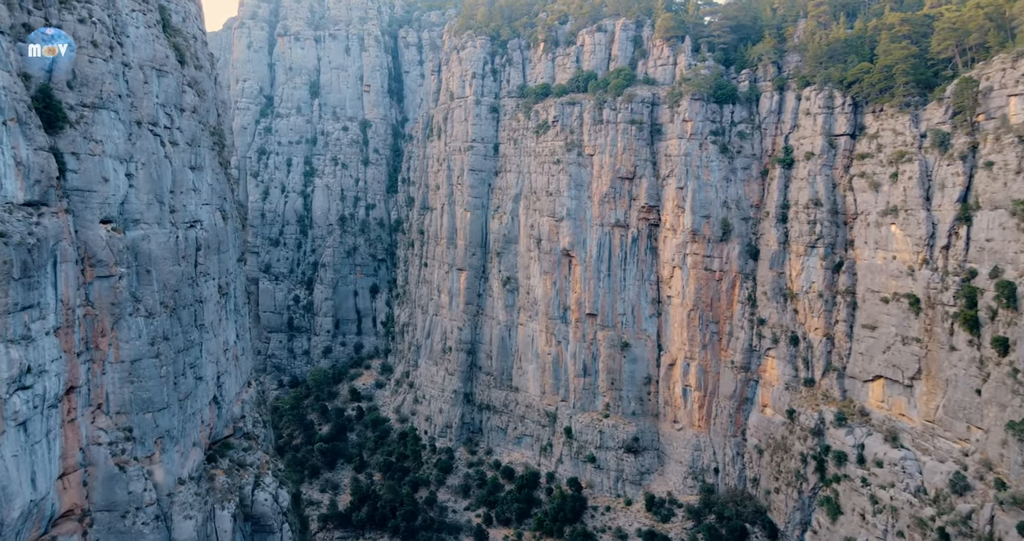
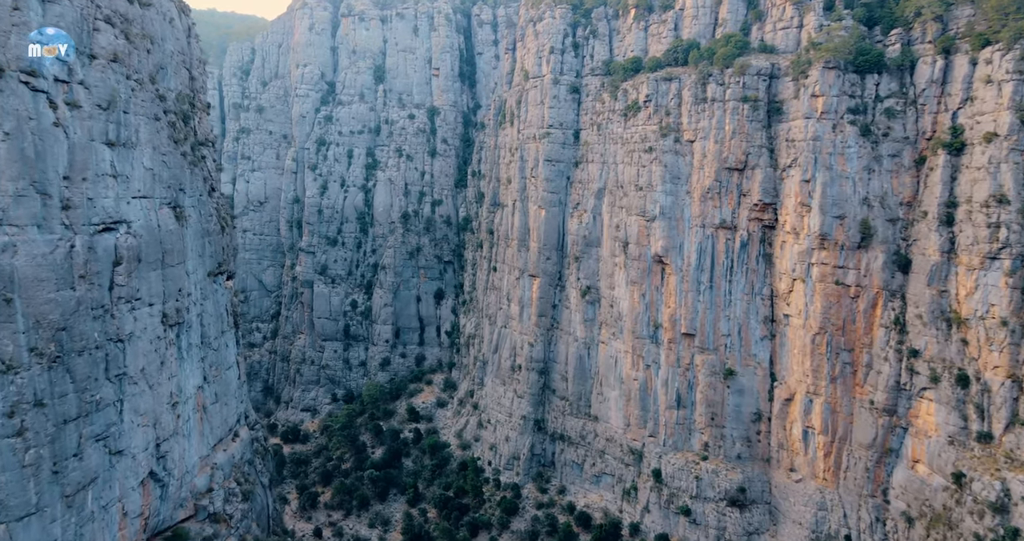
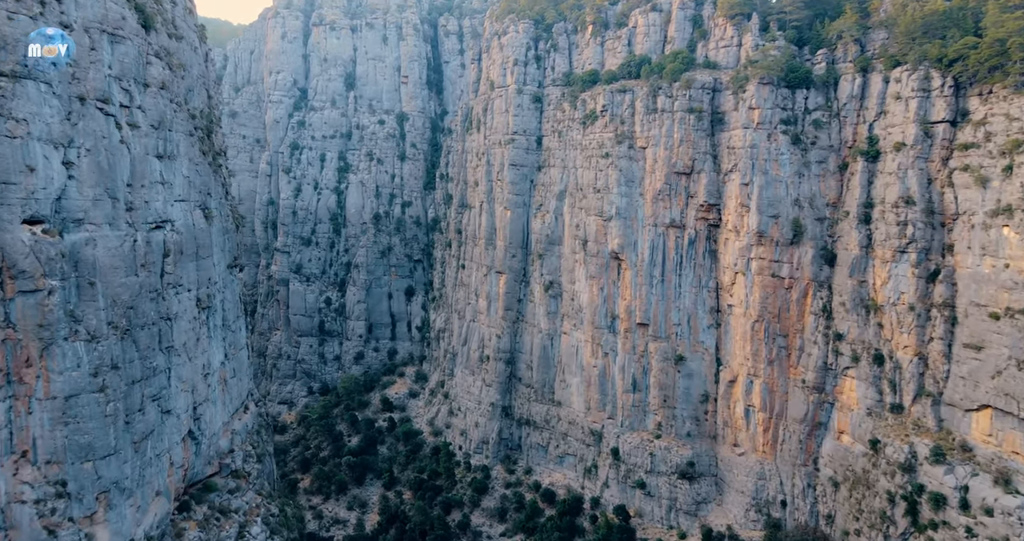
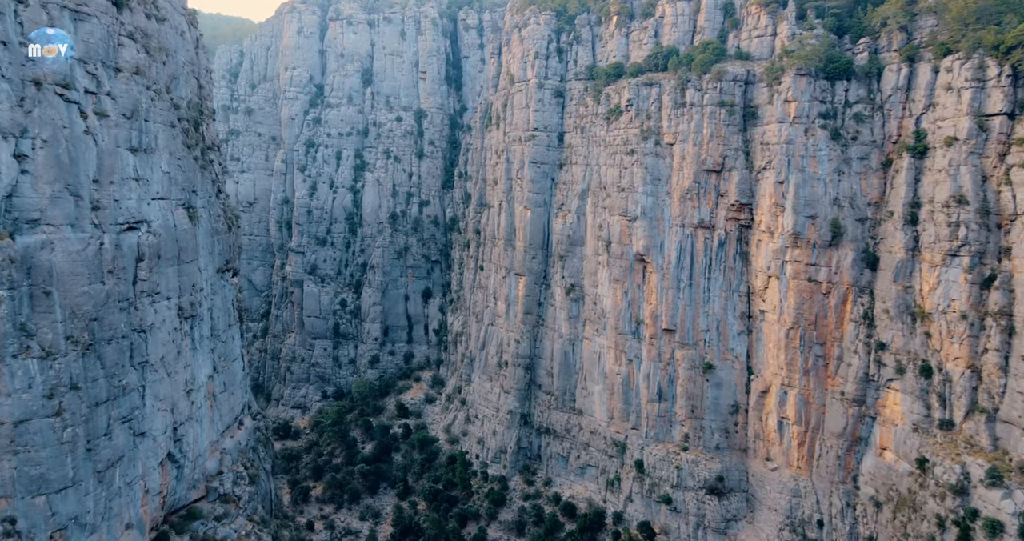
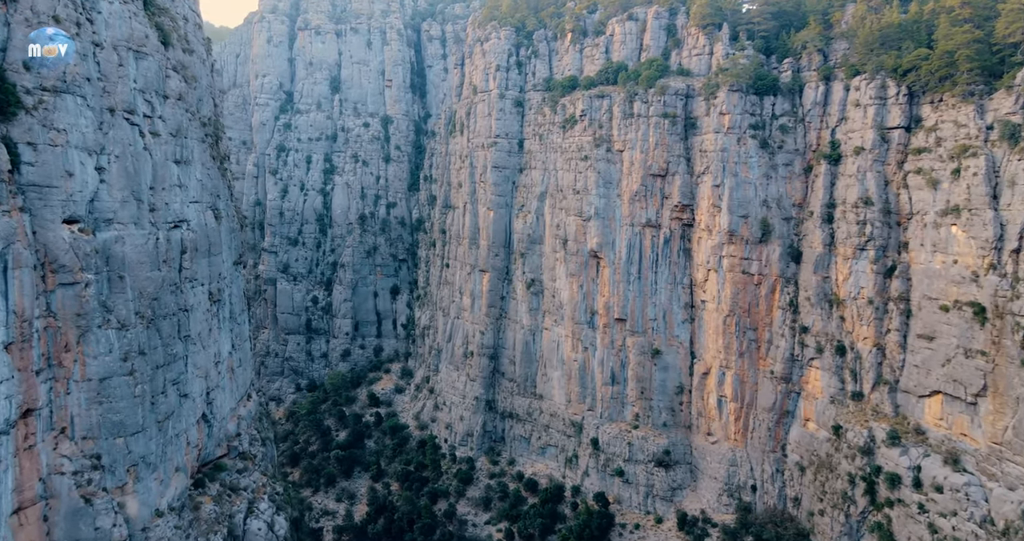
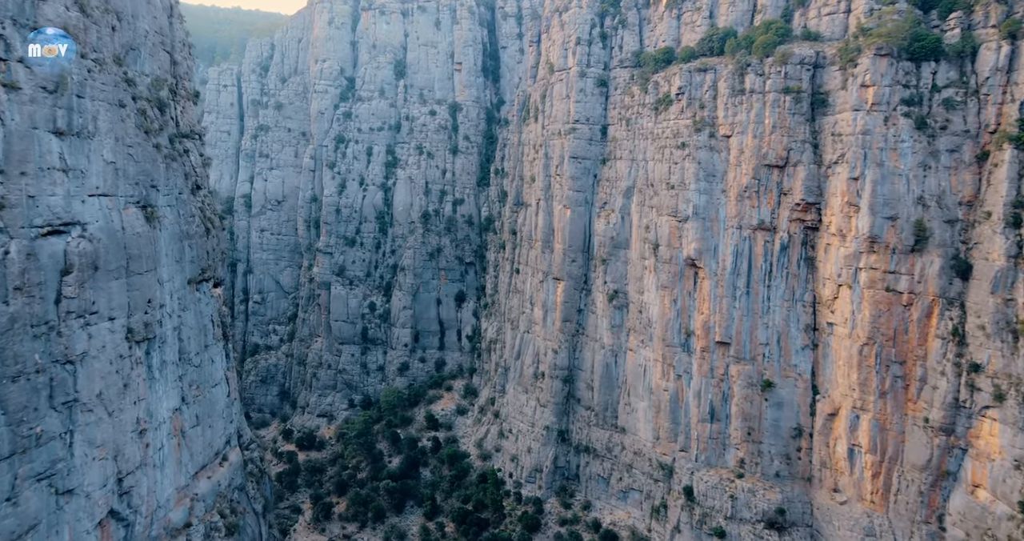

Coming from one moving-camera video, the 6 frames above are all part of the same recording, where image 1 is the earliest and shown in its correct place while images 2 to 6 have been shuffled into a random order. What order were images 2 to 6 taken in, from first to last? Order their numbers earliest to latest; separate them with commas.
5, 3, 4, 2, 6
